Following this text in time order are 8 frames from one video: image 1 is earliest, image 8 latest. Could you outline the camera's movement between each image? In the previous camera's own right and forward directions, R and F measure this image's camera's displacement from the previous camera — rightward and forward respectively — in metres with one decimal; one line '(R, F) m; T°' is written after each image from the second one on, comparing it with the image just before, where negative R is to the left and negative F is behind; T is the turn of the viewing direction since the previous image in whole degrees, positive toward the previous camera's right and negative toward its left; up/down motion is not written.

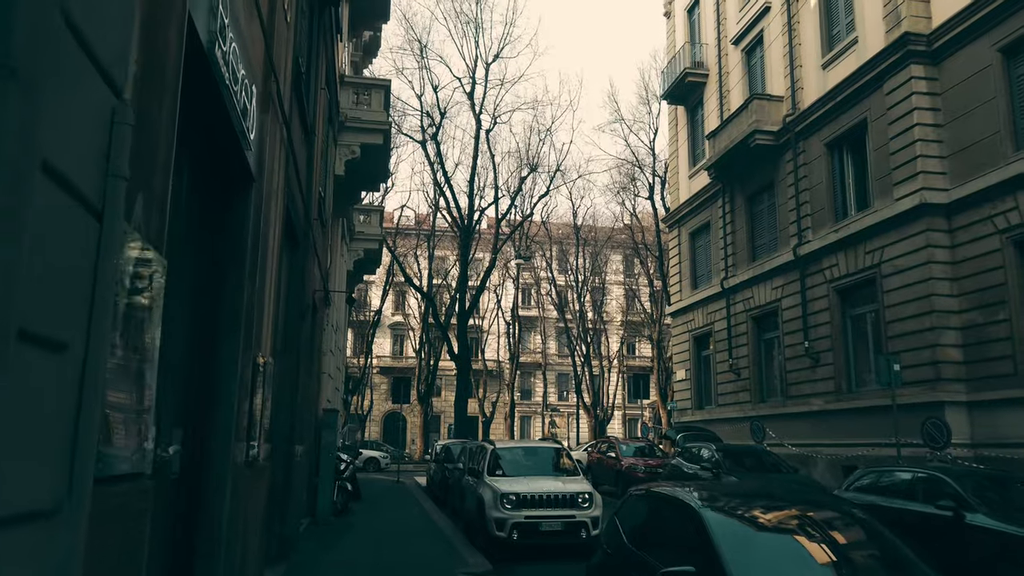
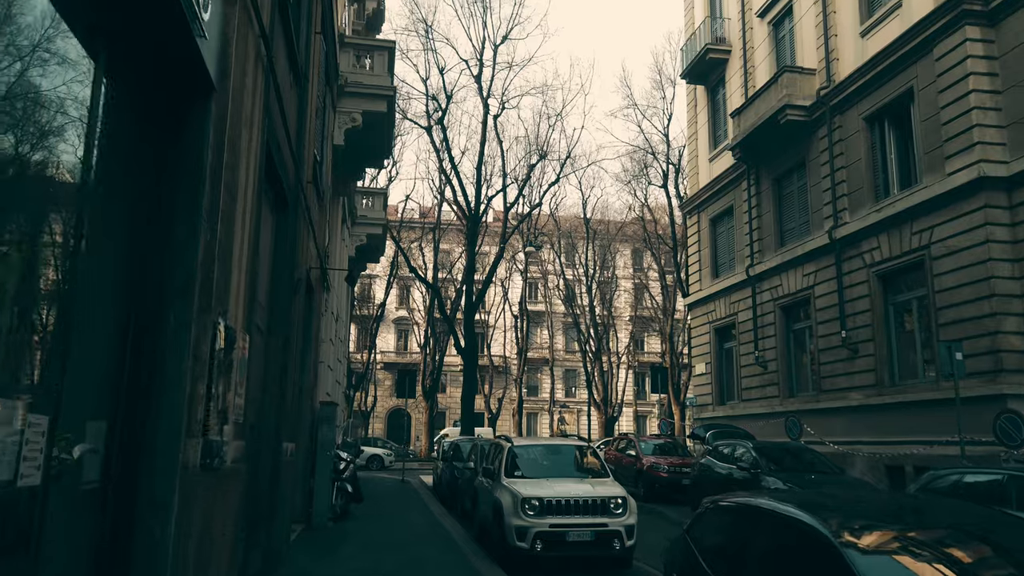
(-0.2, +1.5) m; 0°
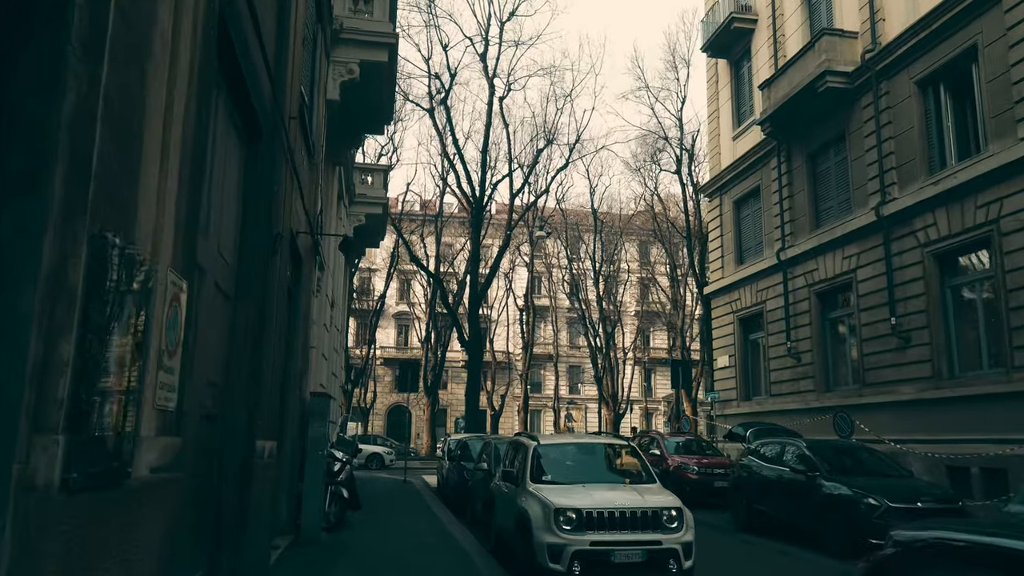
(-0.3, +1.9) m; 0°
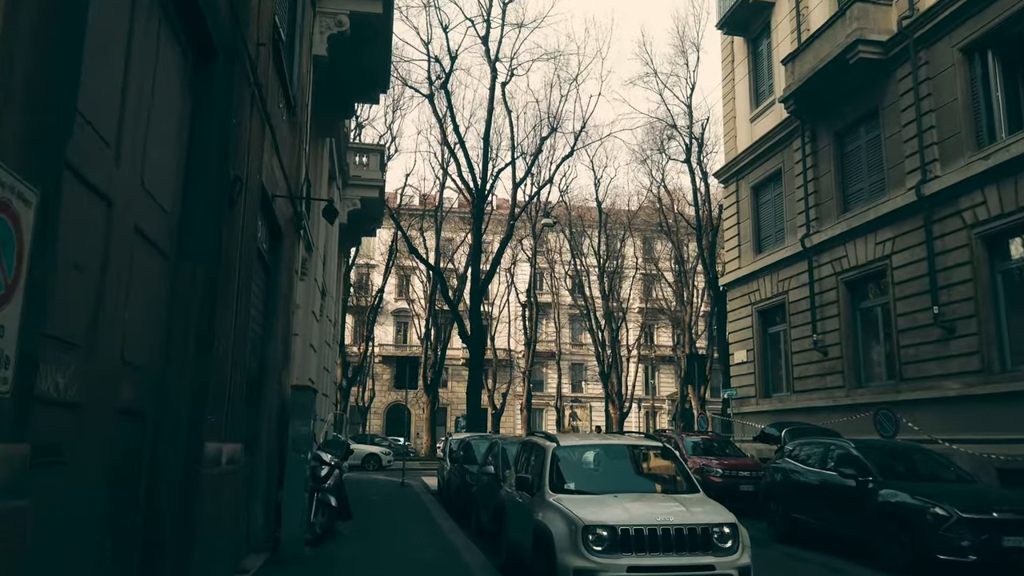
(-0.2, +1.5) m; 0°
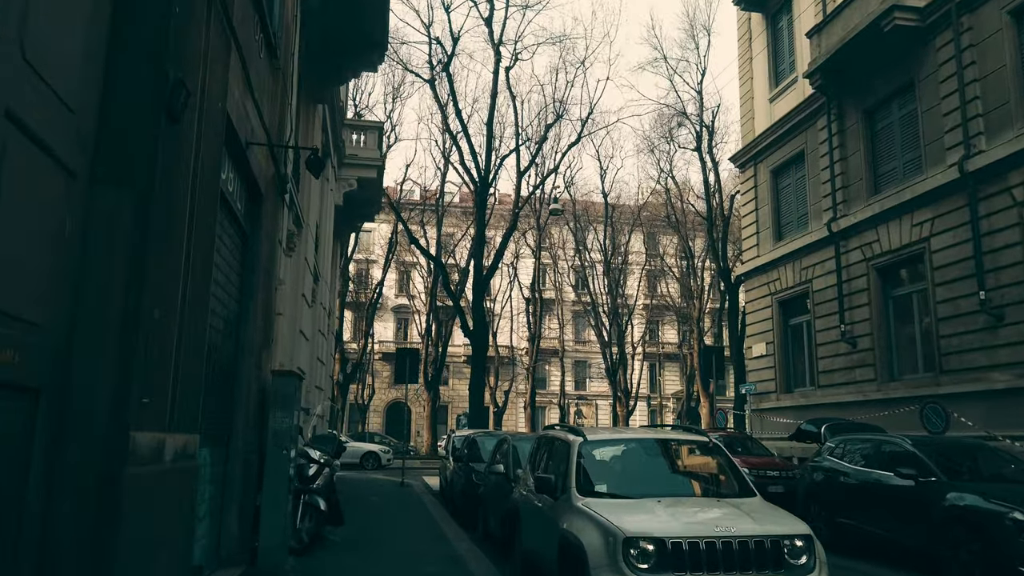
(-0.2, +1.3) m; 0°
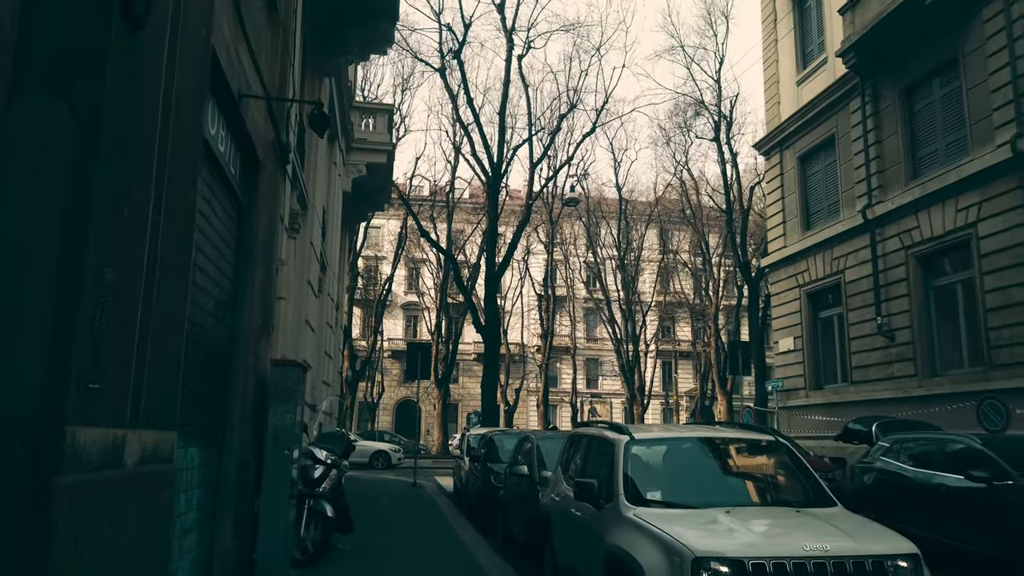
(-0.2, +1.0) m; -1°
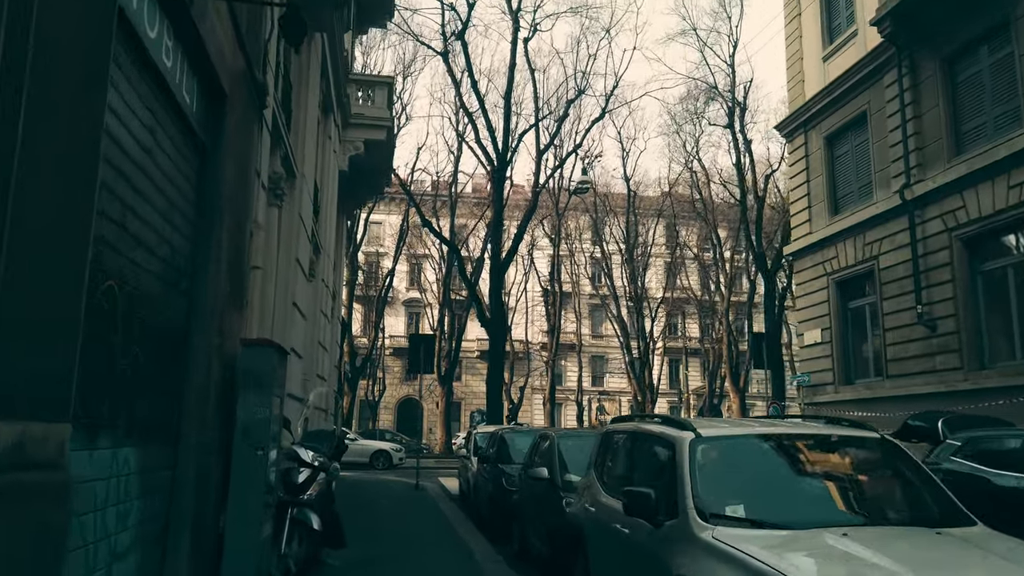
(-0.2, +1.4) m; 0°
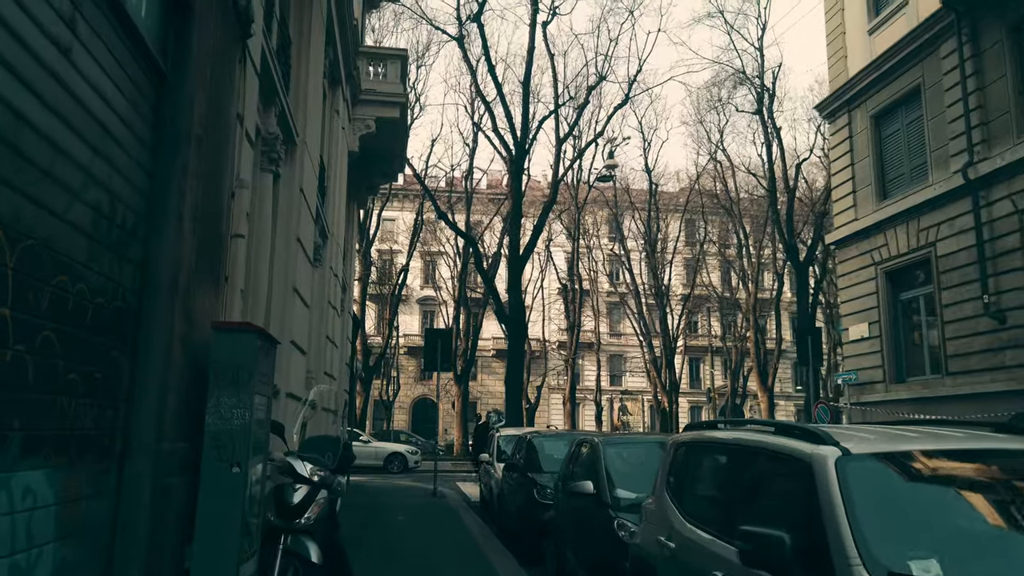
(-0.2, +1.4) m; -1°
